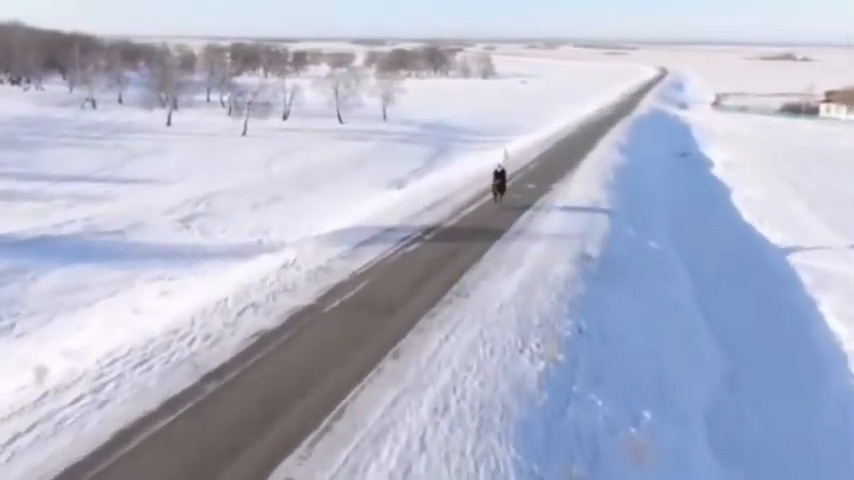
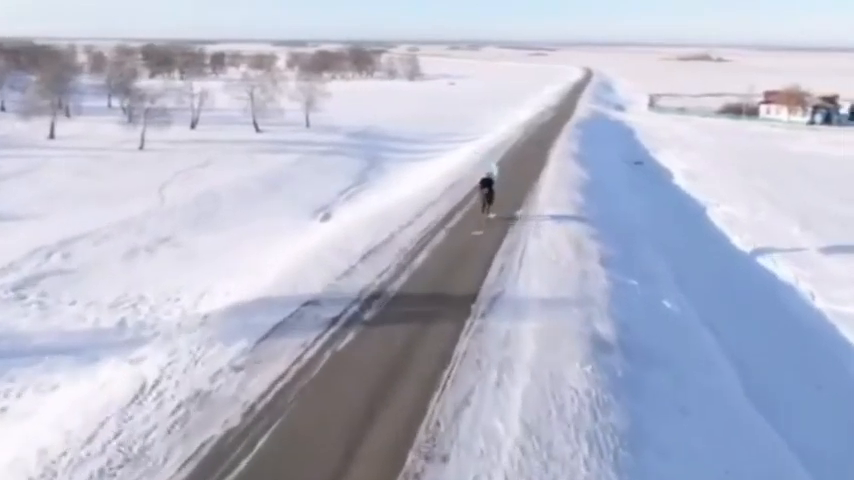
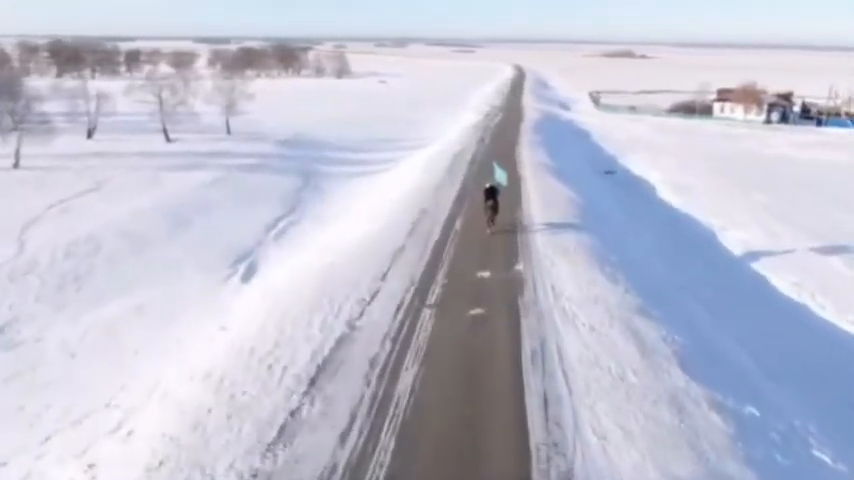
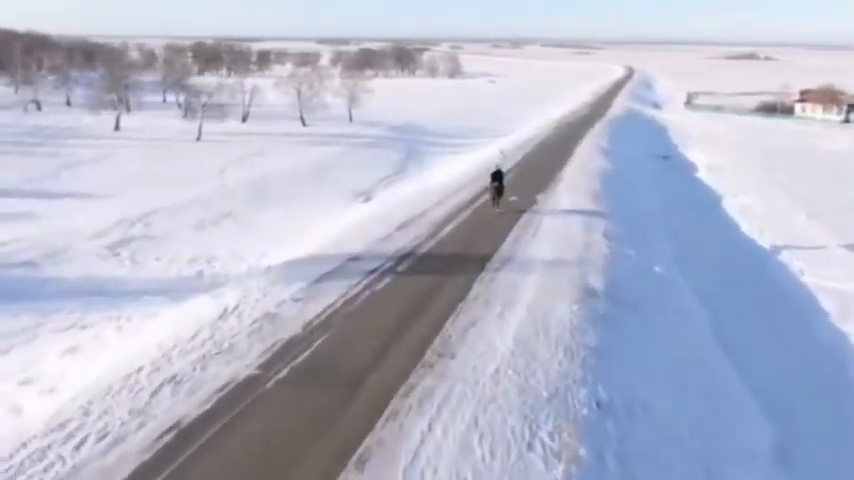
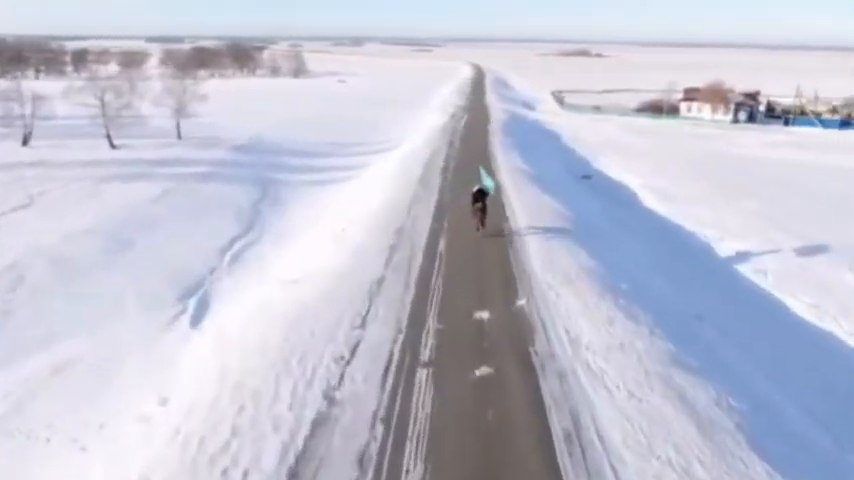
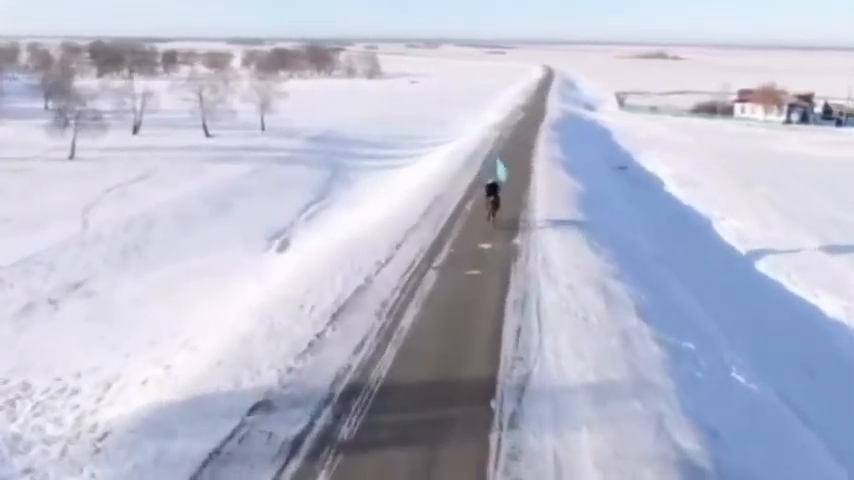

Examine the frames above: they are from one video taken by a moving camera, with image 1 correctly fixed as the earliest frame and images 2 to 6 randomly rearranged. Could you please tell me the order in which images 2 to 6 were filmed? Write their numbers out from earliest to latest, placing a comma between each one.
4, 2, 6, 3, 5
